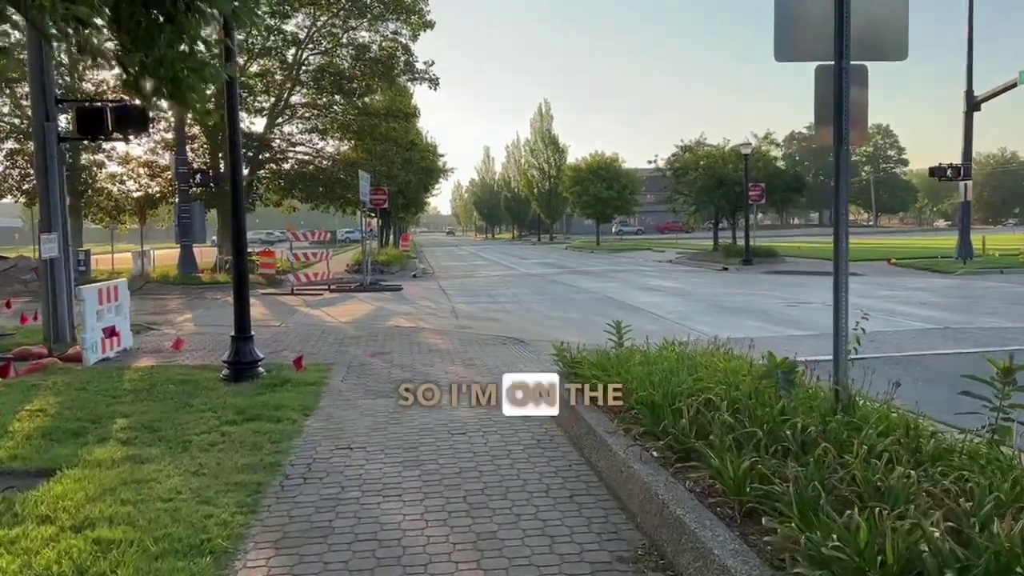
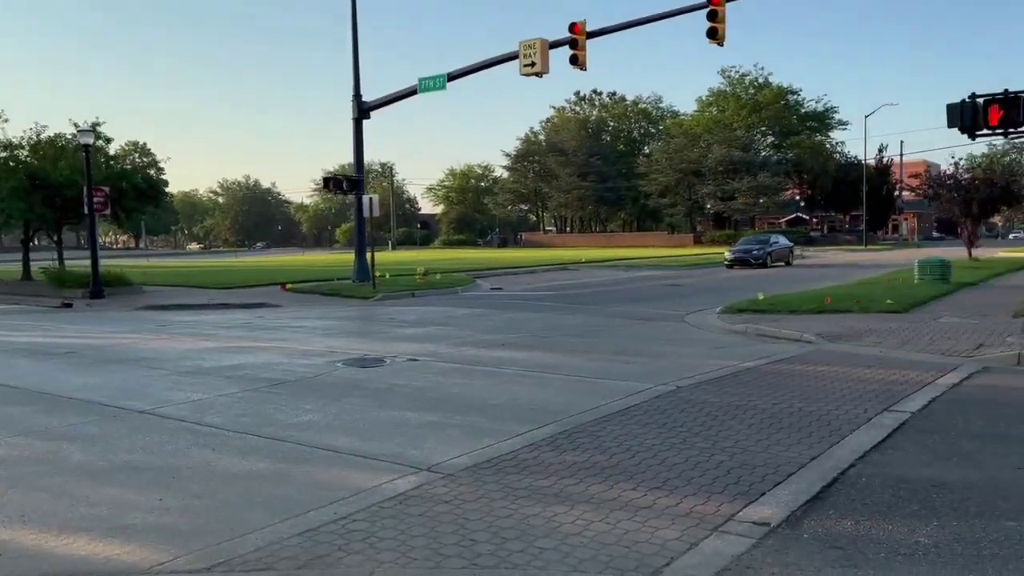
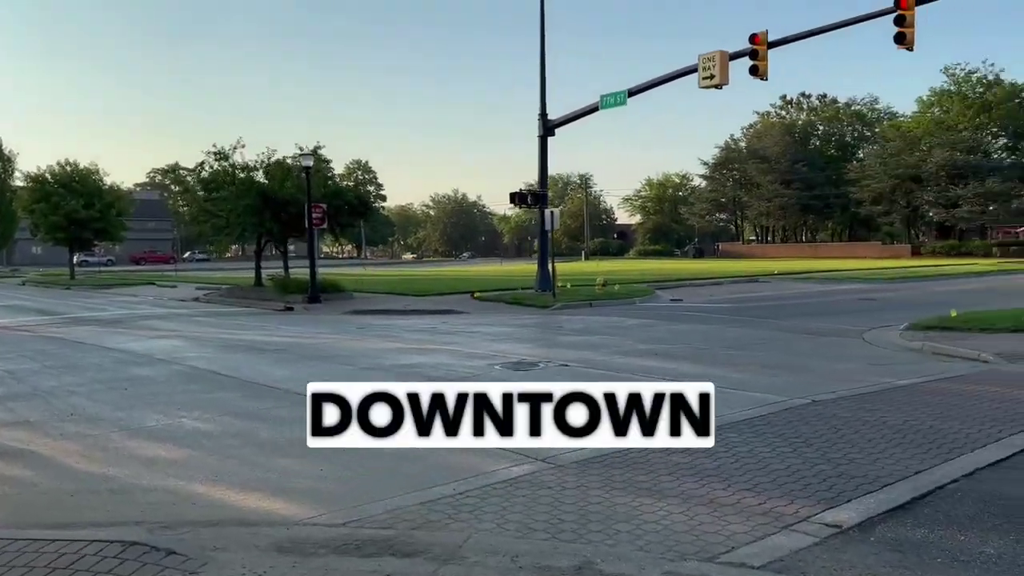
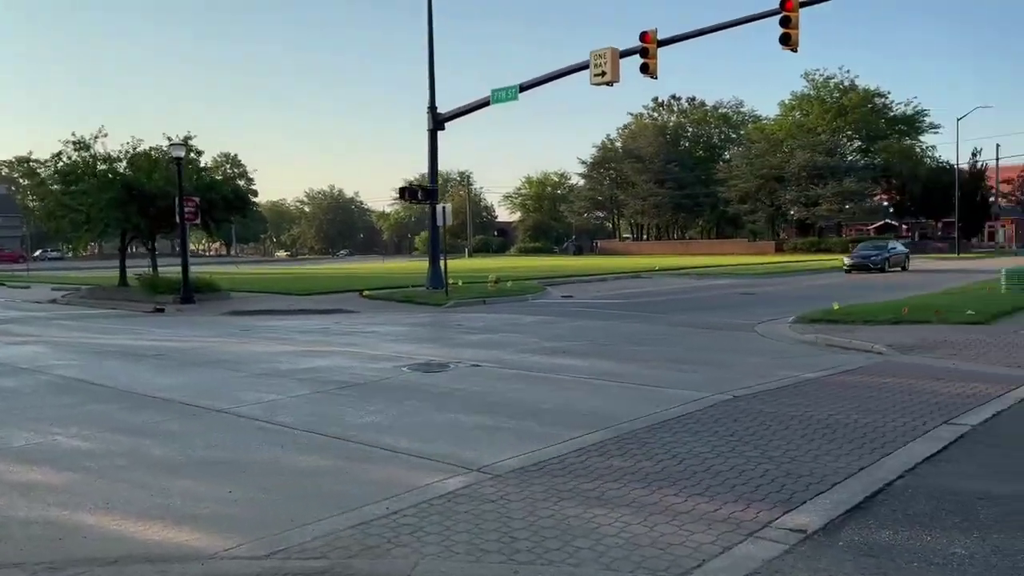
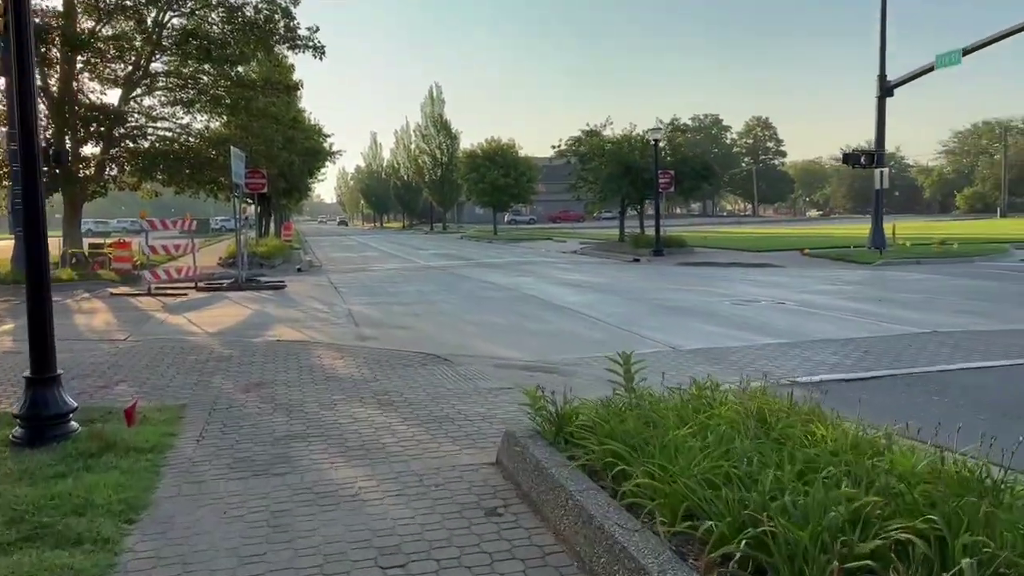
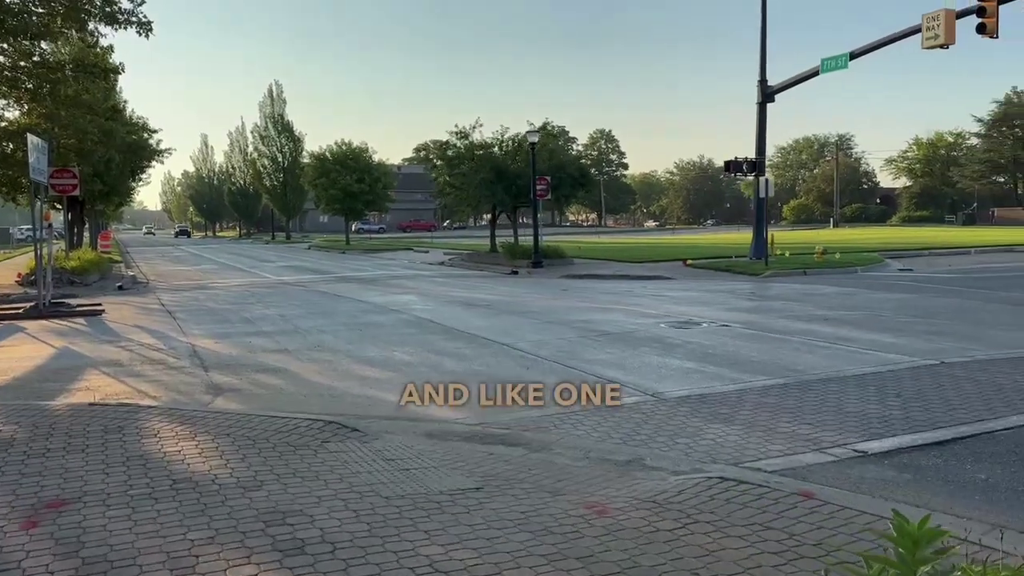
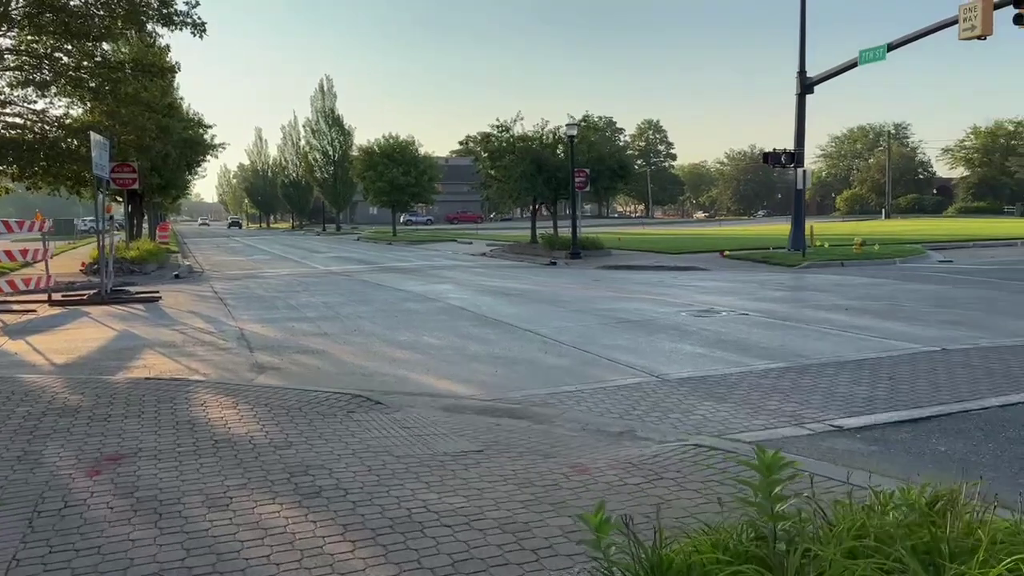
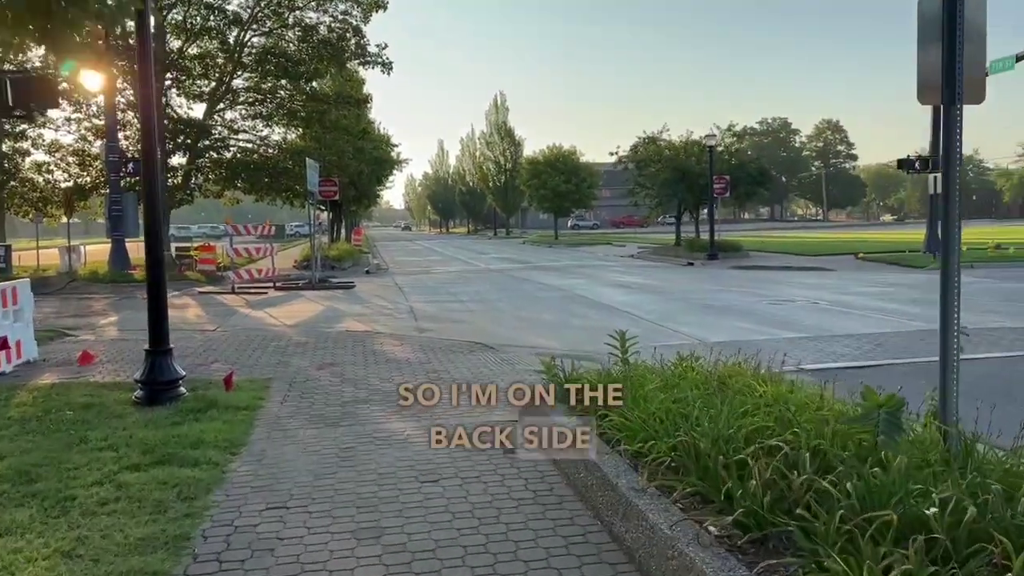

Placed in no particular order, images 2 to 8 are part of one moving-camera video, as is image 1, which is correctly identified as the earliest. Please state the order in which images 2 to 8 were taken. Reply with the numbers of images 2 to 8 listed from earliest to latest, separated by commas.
8, 5, 7, 6, 3, 4, 2
